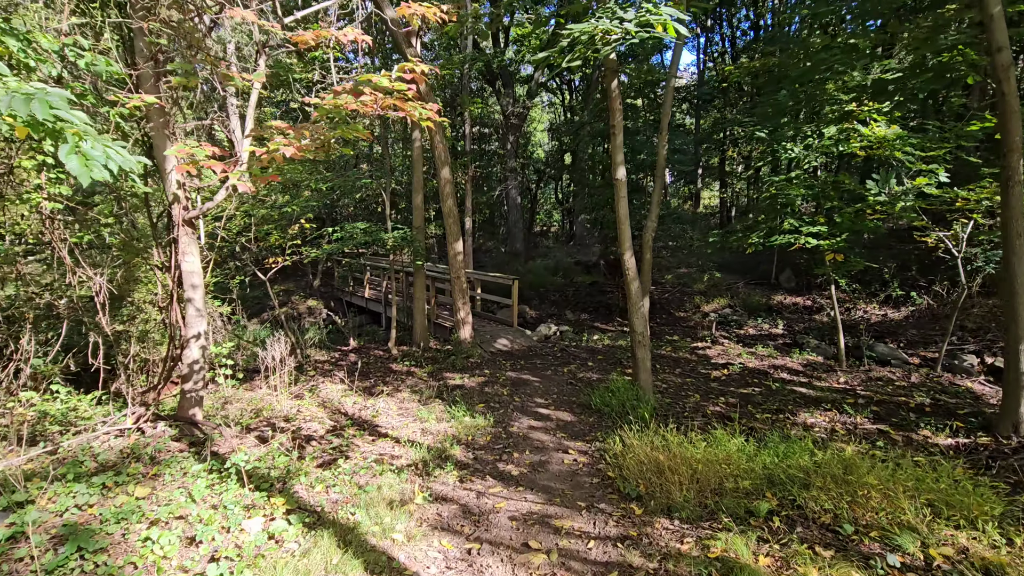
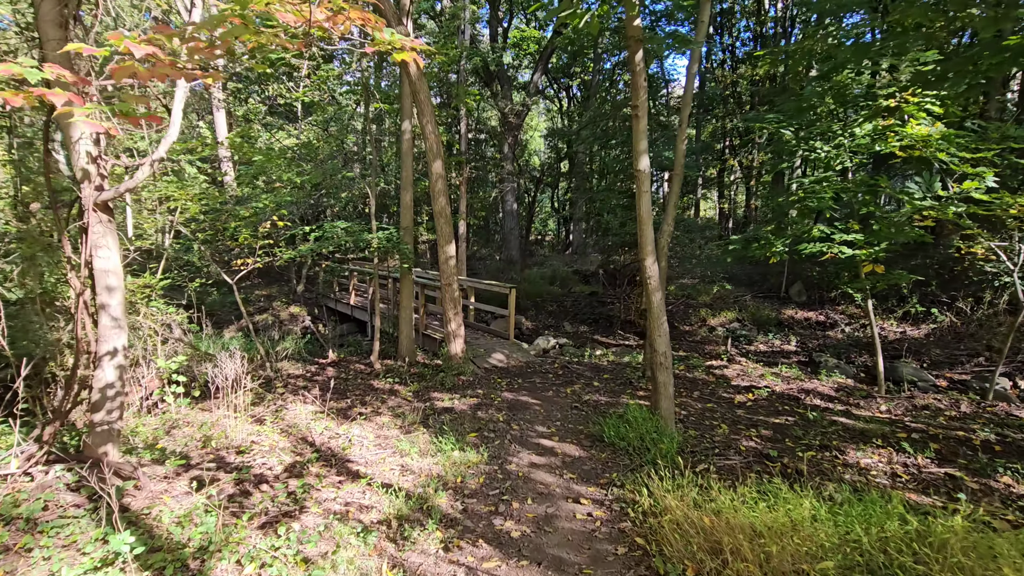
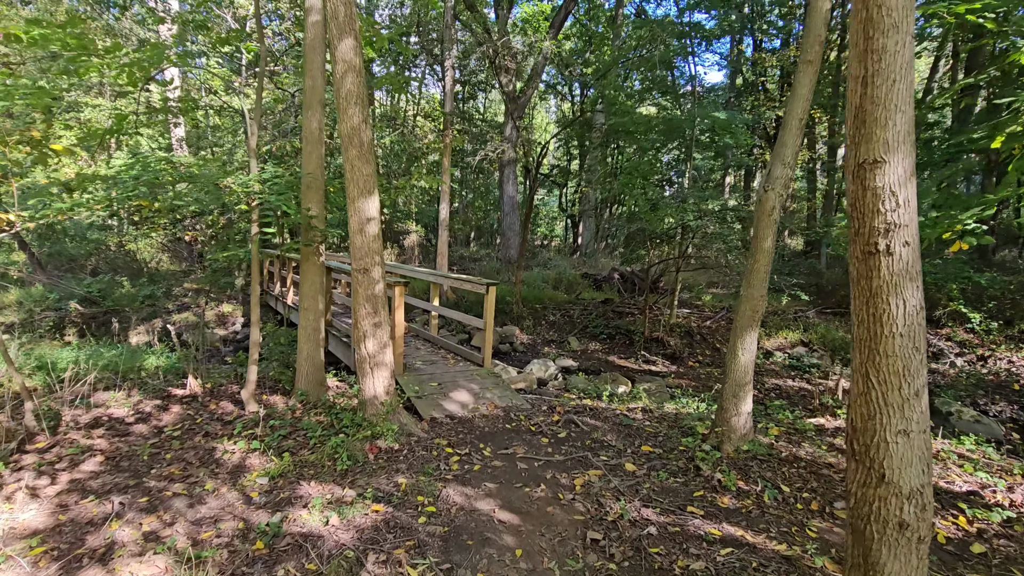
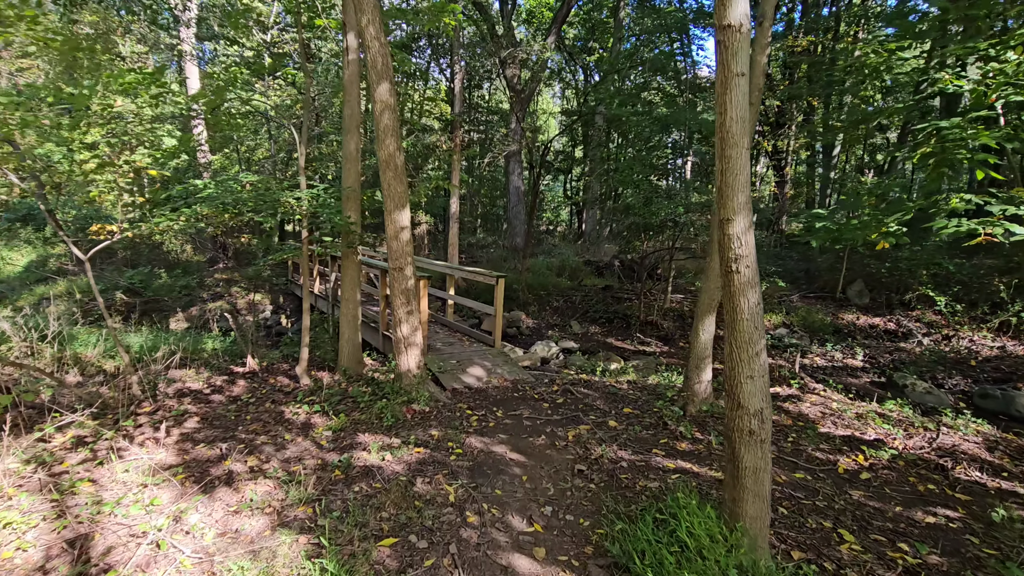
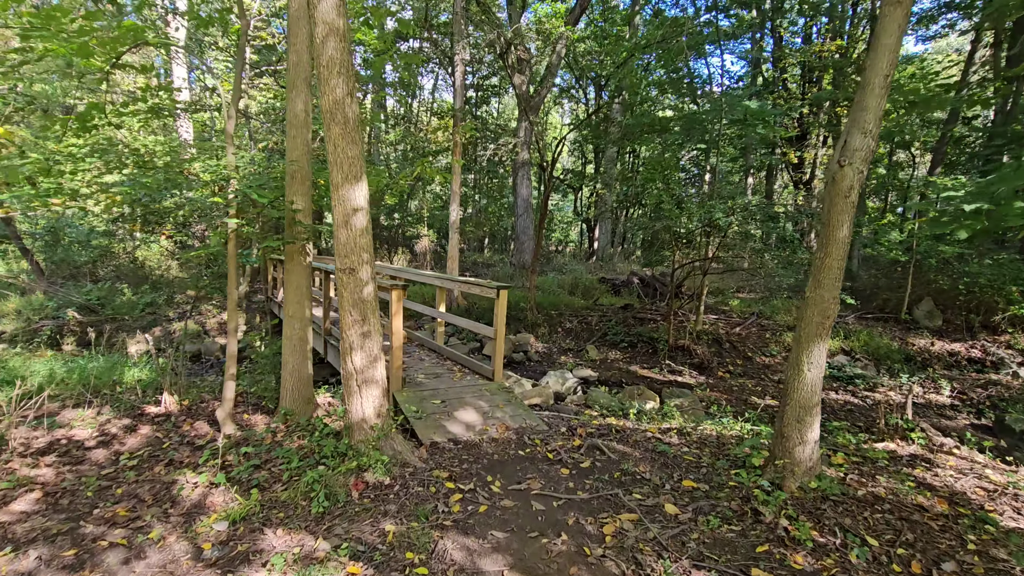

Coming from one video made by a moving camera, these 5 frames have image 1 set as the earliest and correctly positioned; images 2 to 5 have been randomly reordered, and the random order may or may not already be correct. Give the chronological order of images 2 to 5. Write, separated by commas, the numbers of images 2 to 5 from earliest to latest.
2, 4, 3, 5
